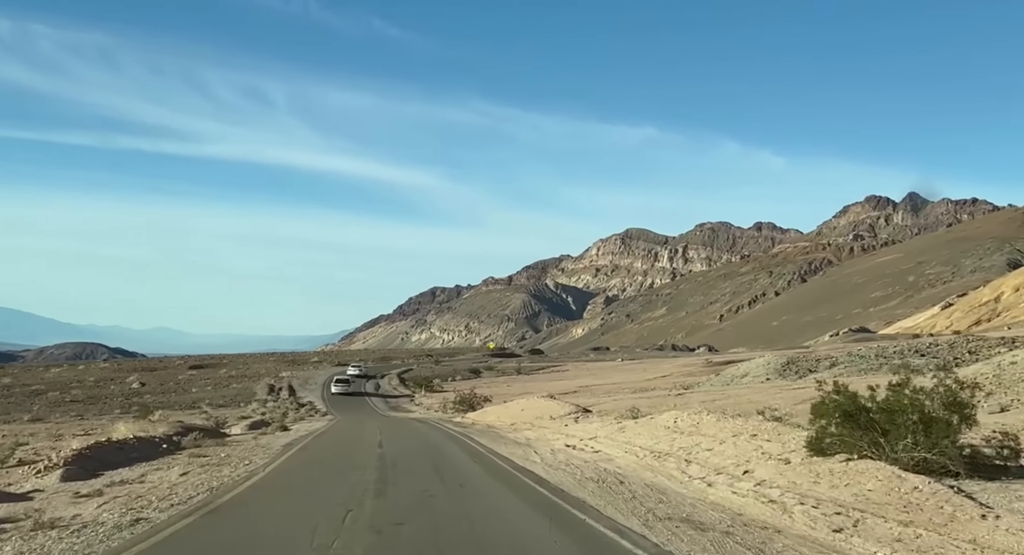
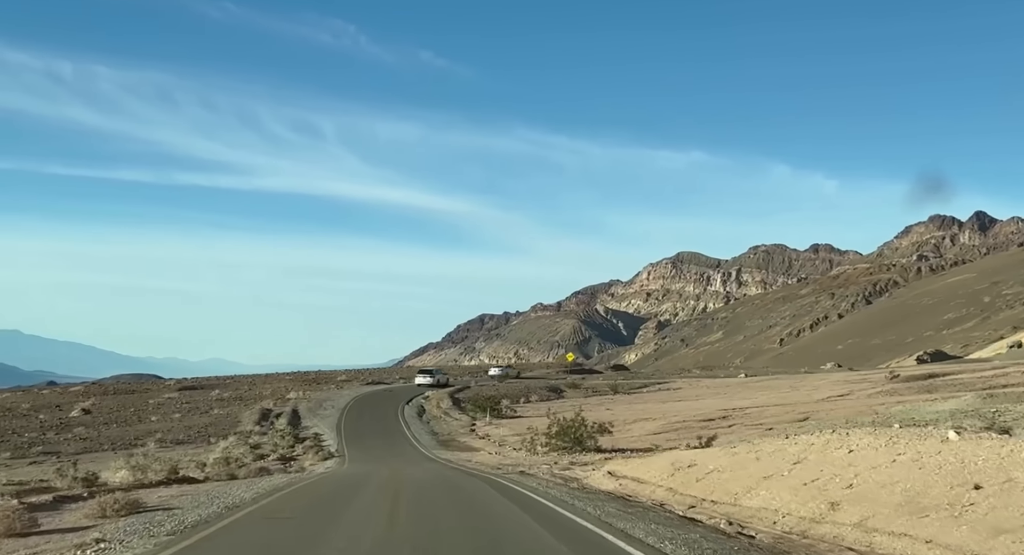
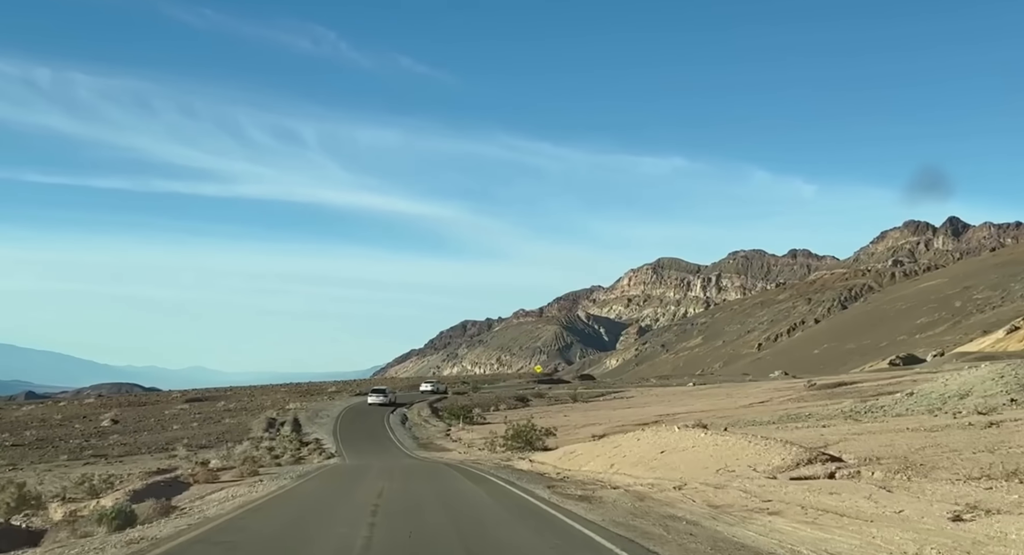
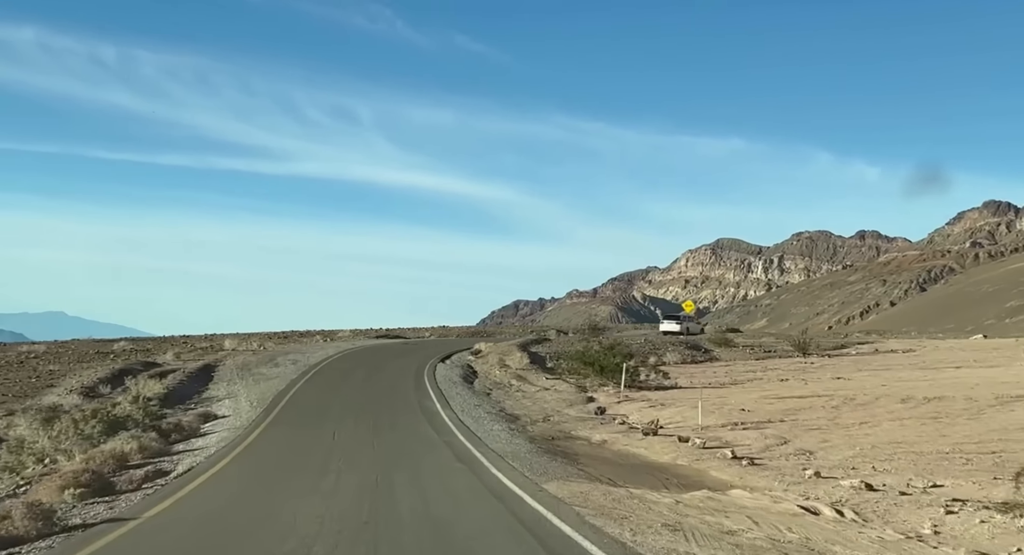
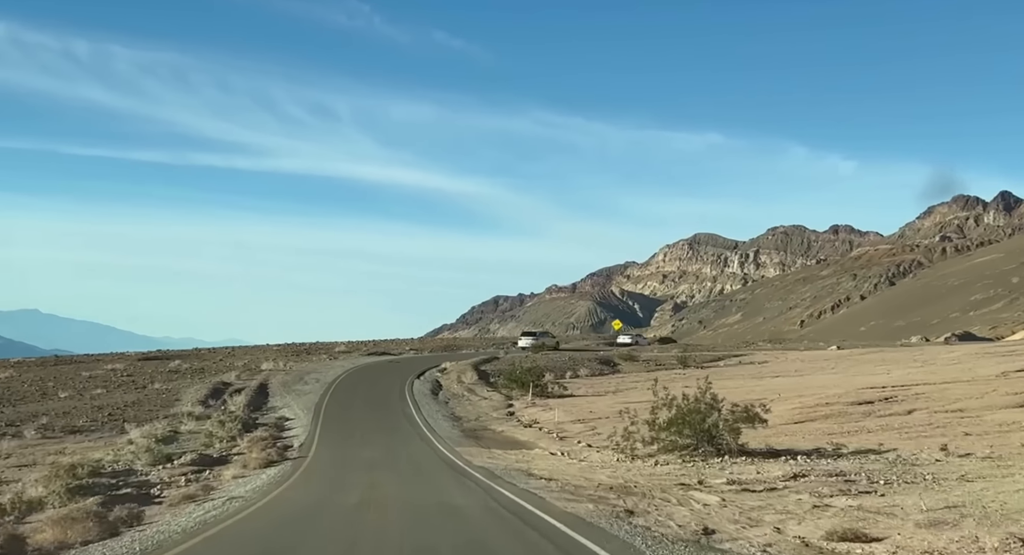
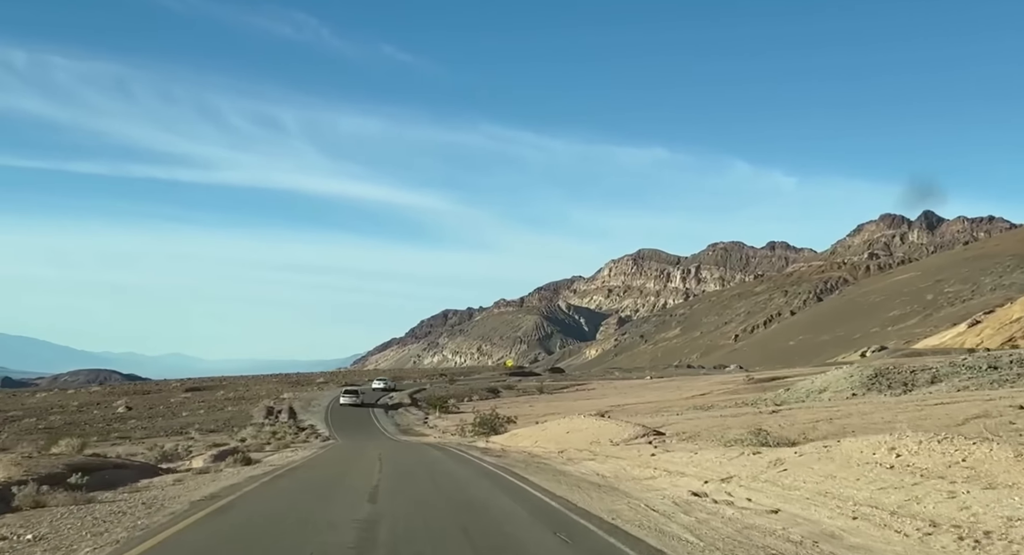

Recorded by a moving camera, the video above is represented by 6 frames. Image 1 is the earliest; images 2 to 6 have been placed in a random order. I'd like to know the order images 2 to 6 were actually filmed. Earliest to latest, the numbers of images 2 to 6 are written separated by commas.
6, 3, 2, 5, 4
